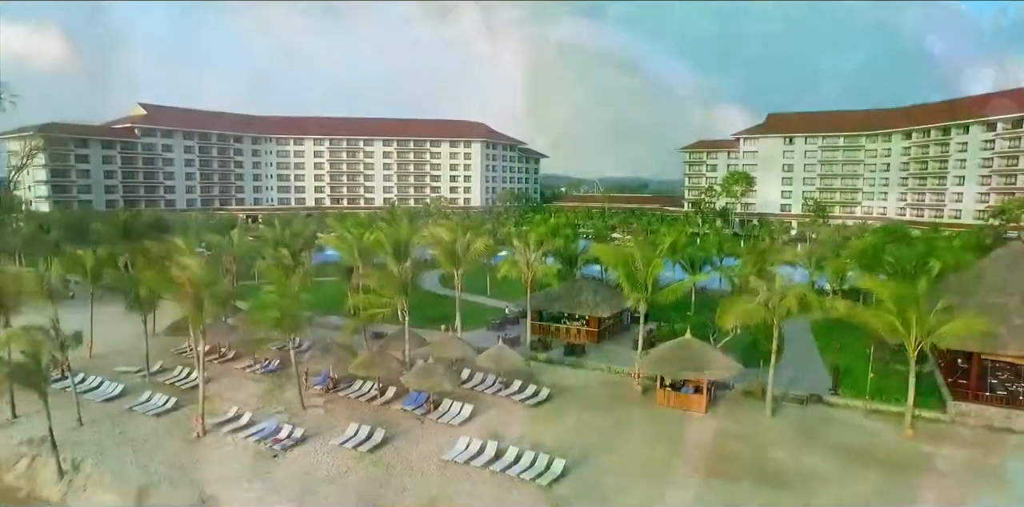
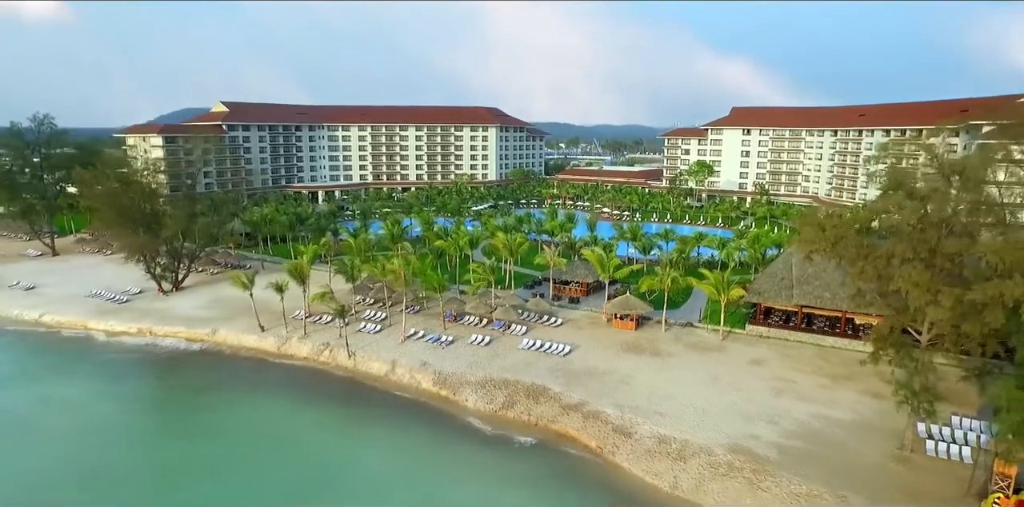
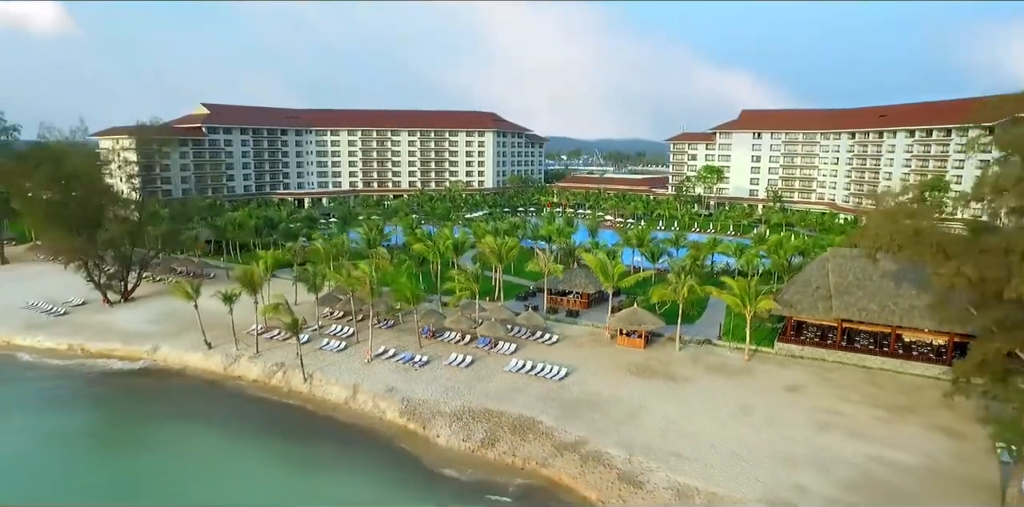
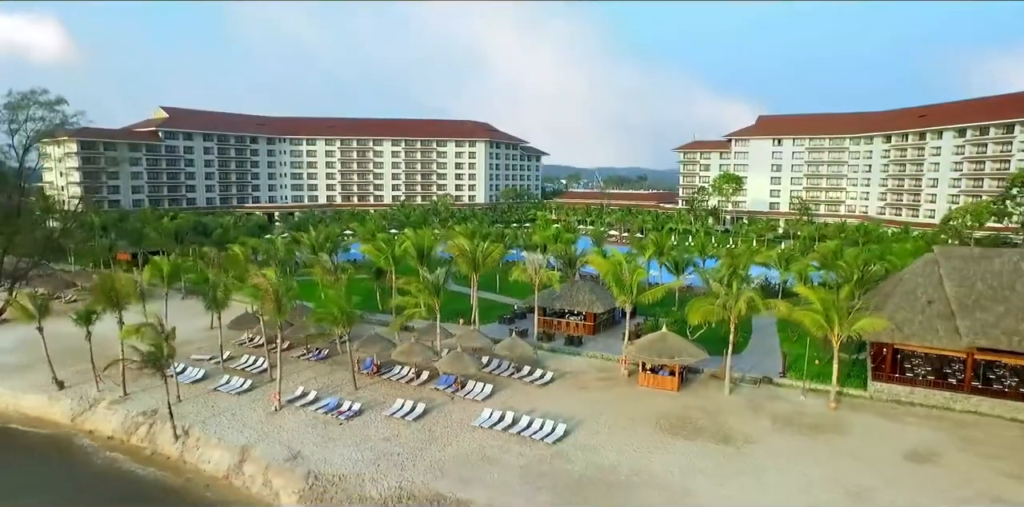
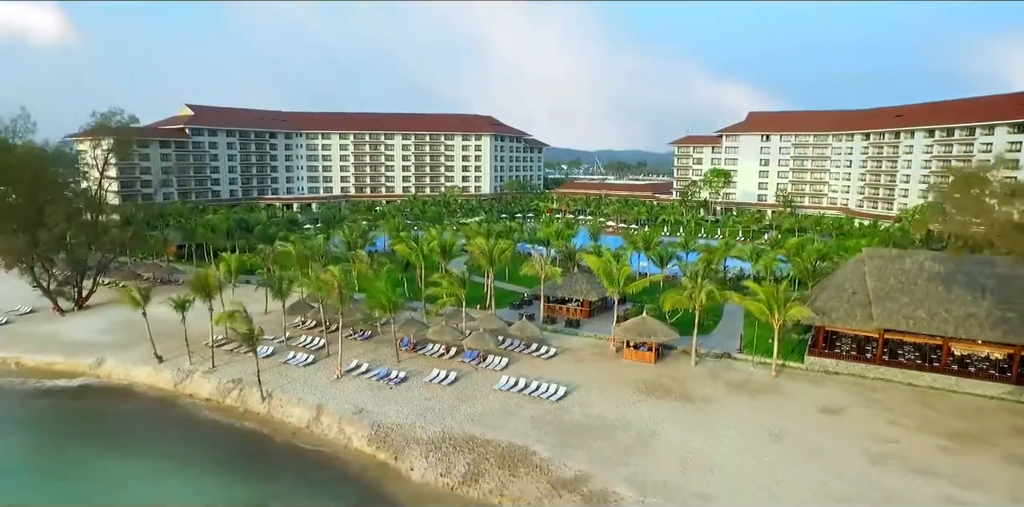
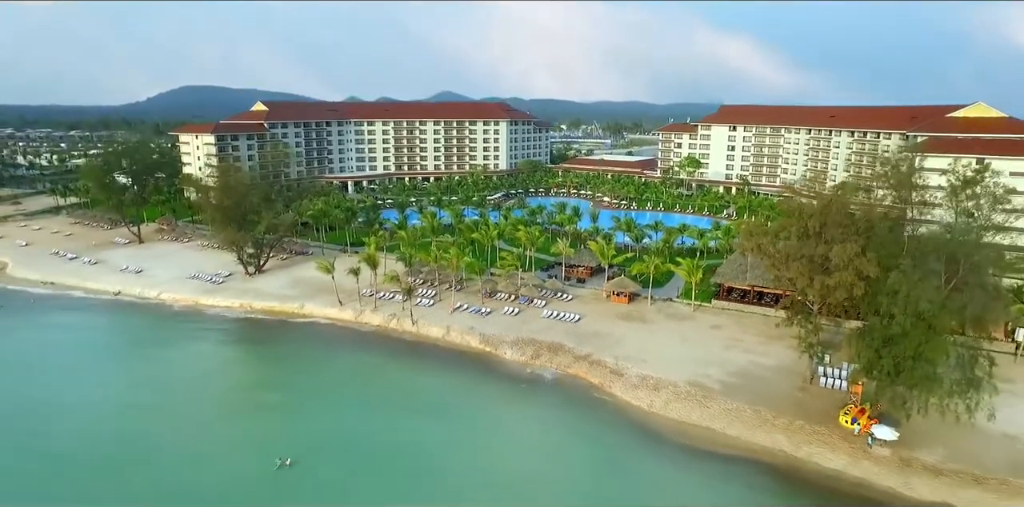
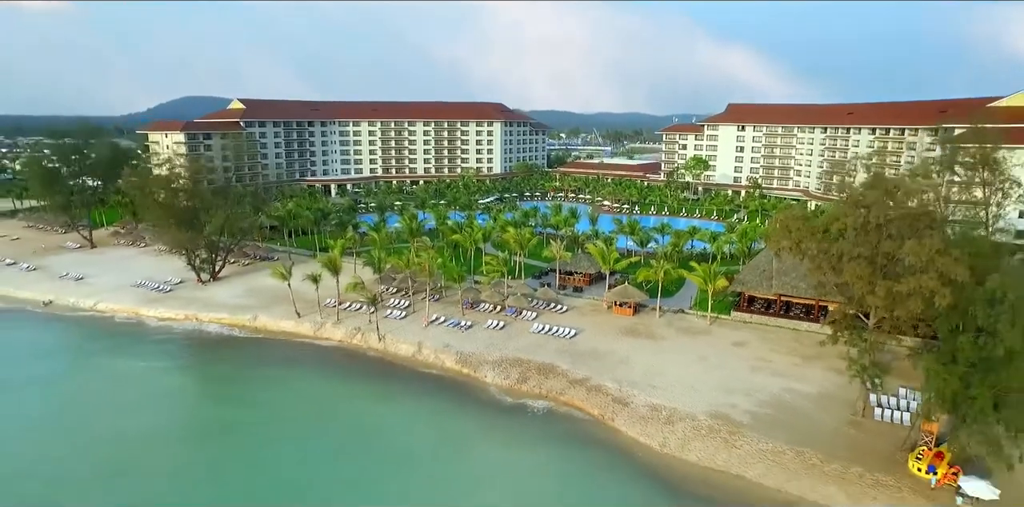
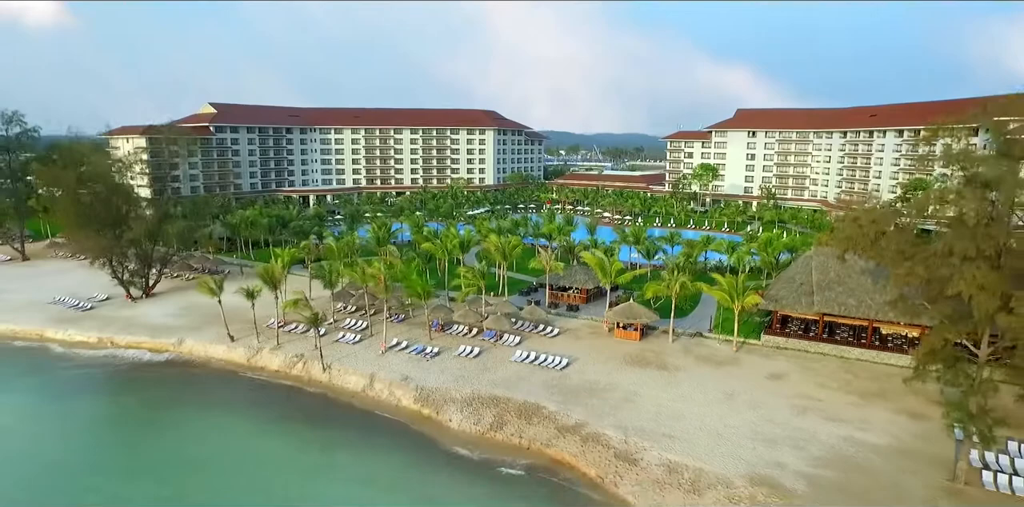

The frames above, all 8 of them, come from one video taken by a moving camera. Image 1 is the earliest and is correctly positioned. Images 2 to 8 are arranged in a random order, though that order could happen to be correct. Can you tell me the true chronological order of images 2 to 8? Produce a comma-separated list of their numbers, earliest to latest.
4, 5, 3, 8, 2, 7, 6
